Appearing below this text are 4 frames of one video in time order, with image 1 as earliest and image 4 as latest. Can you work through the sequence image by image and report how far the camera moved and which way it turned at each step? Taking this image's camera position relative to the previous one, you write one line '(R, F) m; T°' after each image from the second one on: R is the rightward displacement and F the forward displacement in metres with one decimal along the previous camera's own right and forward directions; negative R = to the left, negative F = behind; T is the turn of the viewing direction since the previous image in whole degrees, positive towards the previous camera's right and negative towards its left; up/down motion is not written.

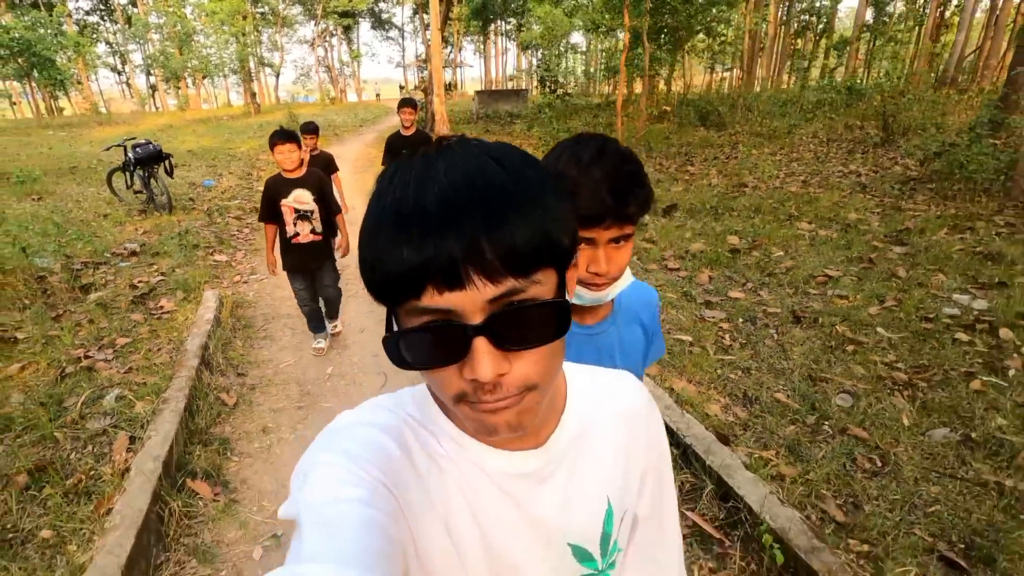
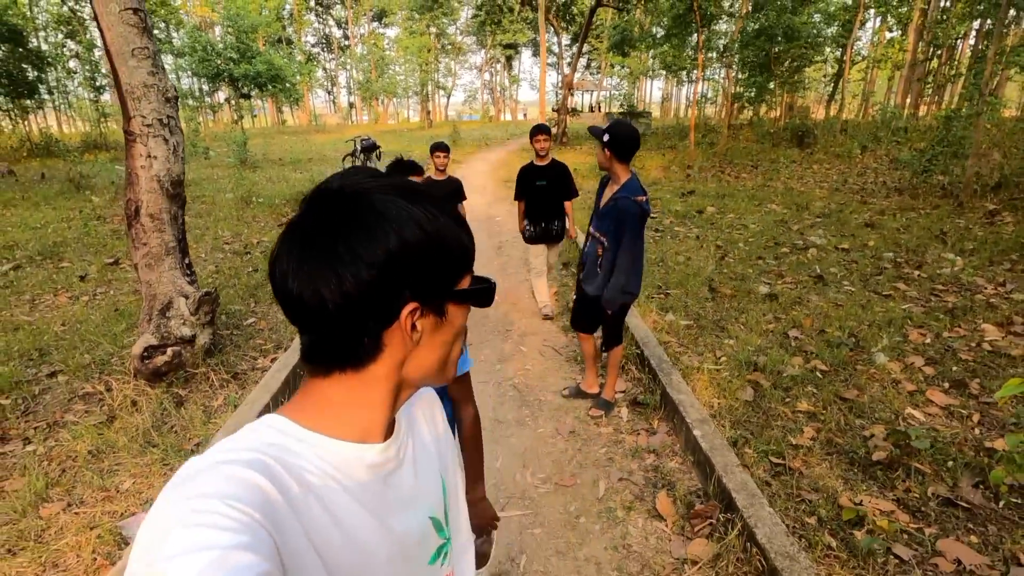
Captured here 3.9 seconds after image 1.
(+1.6, -3.6) m; -15°
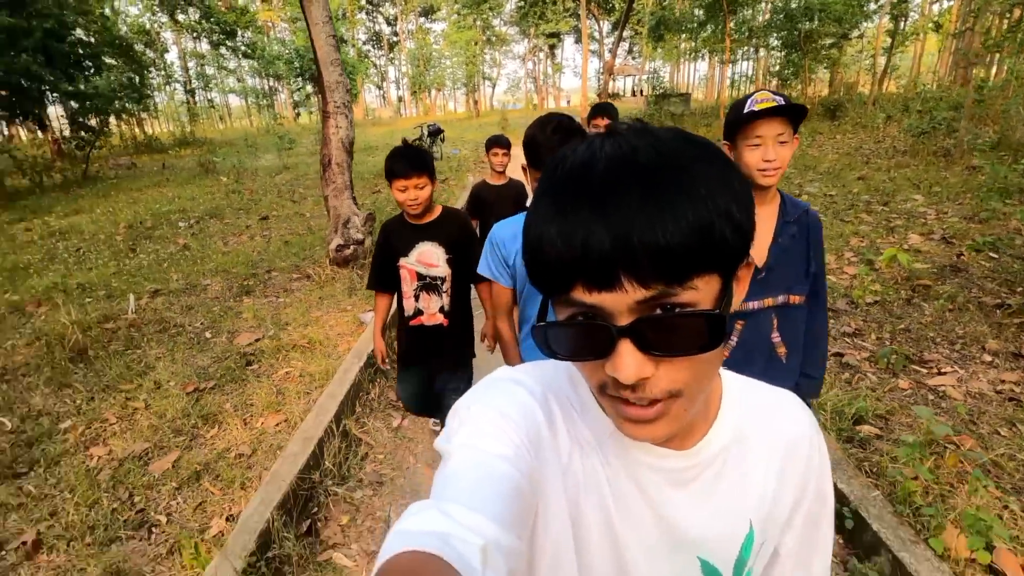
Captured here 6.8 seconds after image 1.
(-0.1, -2.0) m; -5°
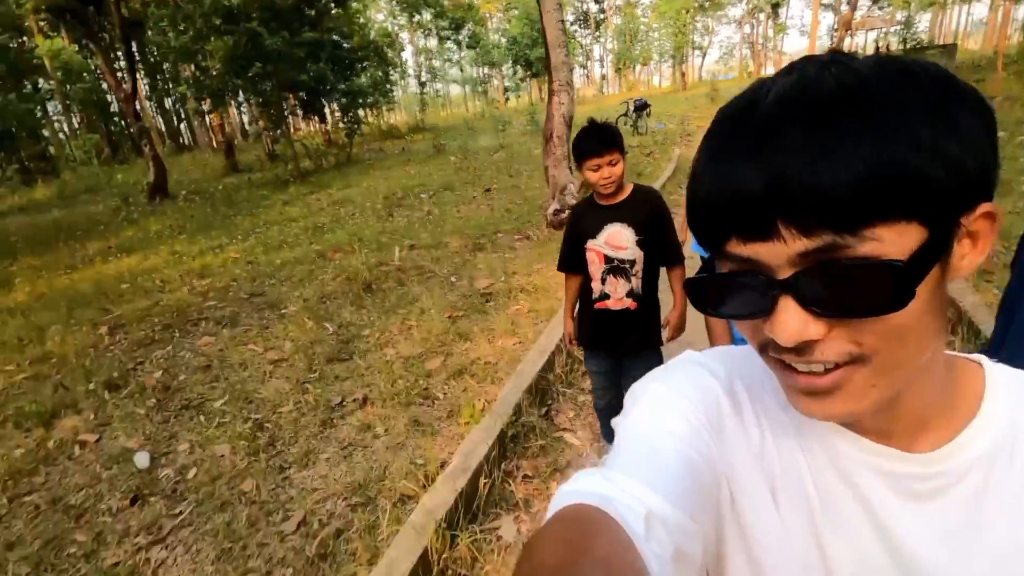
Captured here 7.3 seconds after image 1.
(-0.1, -0.5) m; -20°
